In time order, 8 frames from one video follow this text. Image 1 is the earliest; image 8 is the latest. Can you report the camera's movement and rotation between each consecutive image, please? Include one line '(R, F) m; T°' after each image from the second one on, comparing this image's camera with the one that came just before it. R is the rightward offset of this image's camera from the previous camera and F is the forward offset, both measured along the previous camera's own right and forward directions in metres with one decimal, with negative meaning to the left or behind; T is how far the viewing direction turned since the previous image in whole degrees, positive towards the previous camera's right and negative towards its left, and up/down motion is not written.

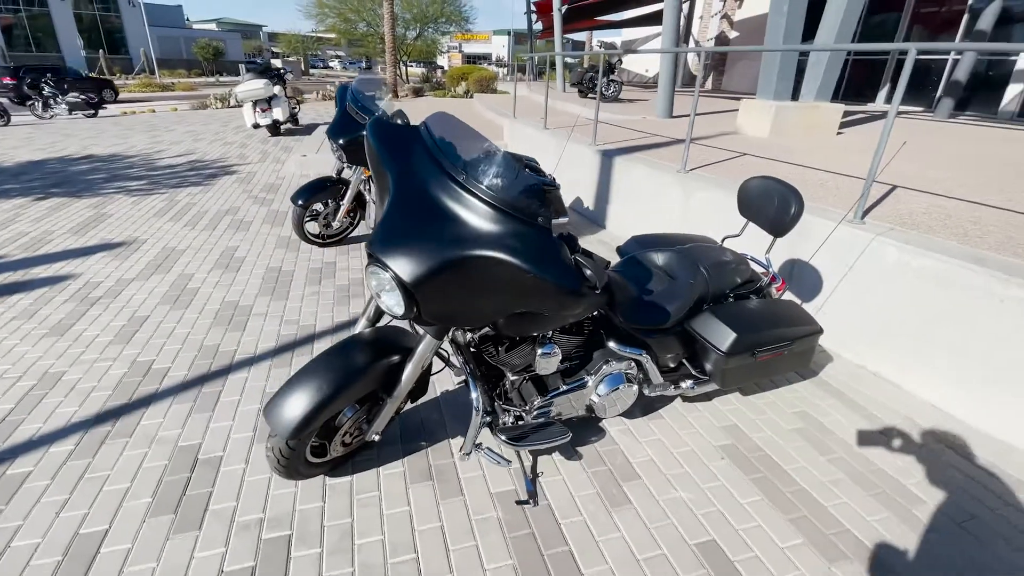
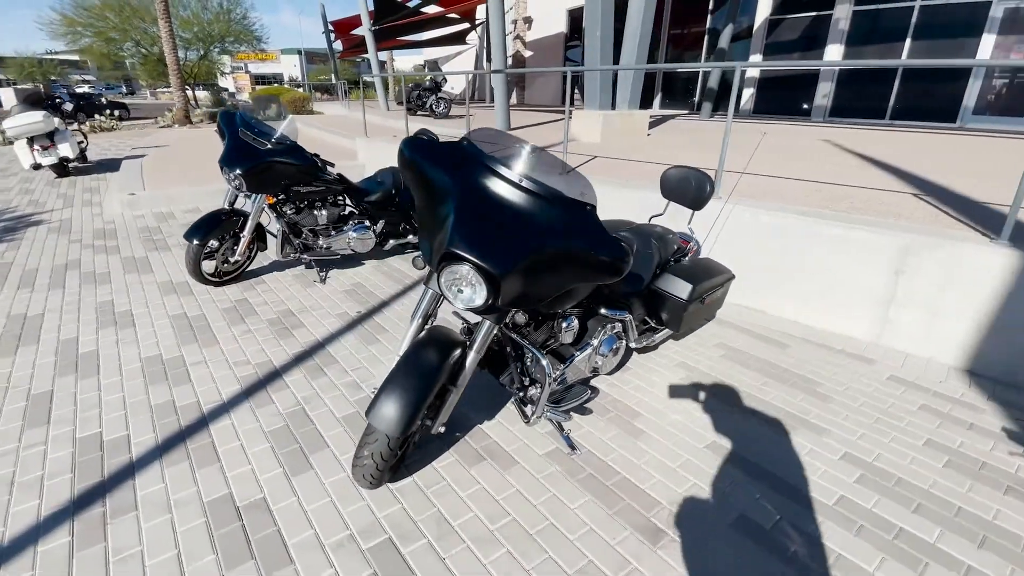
(-0.9, -0.2) m; +19°
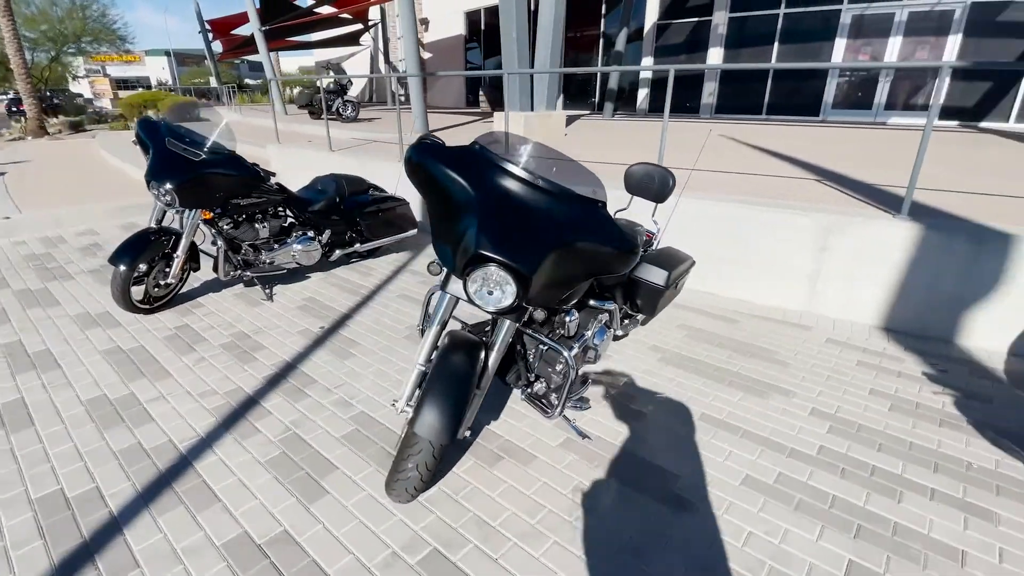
(-0.5, 0.0) m; +10°
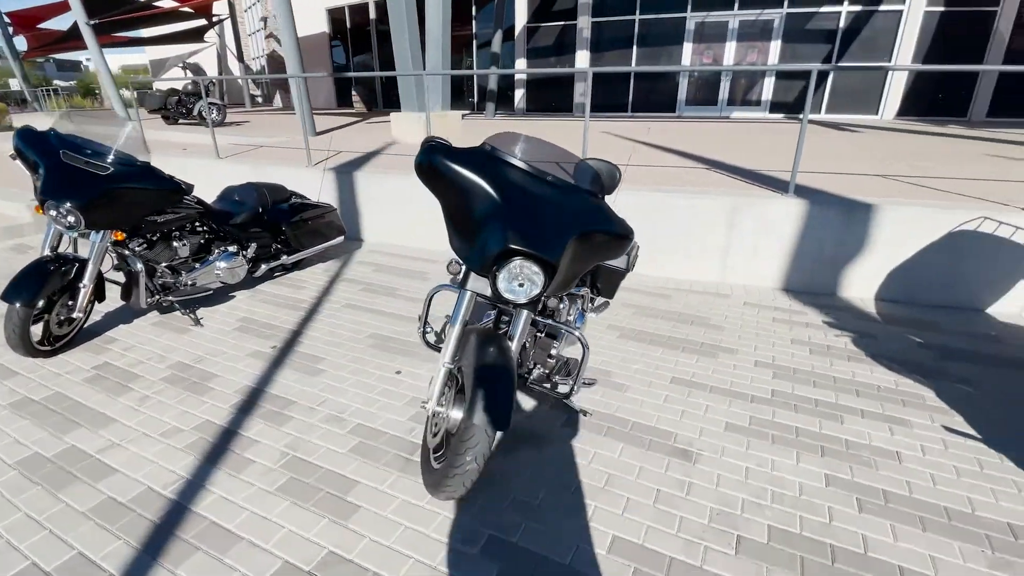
(-0.6, 0.0) m; +13°
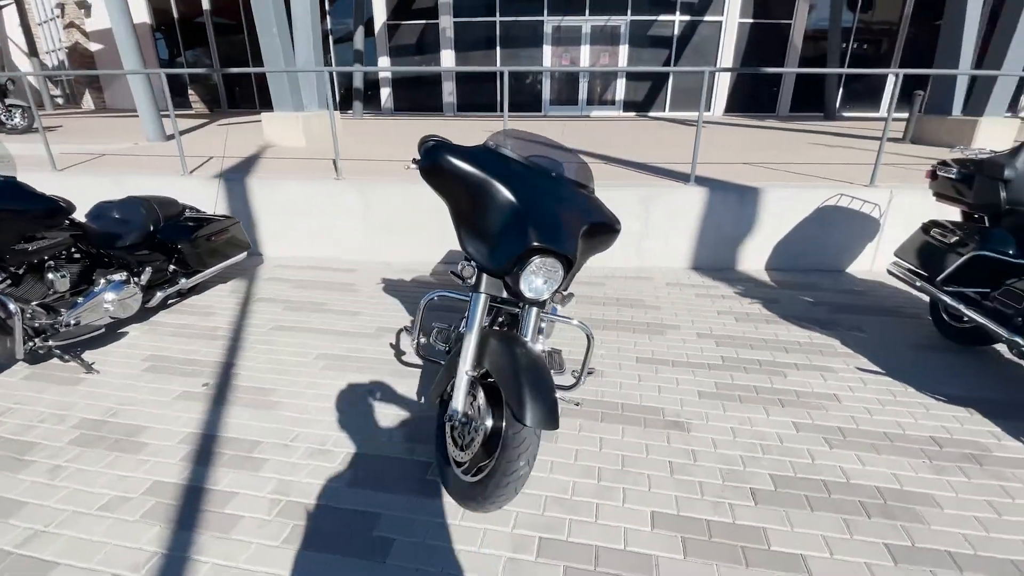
(-0.6, +0.1) m; +15°
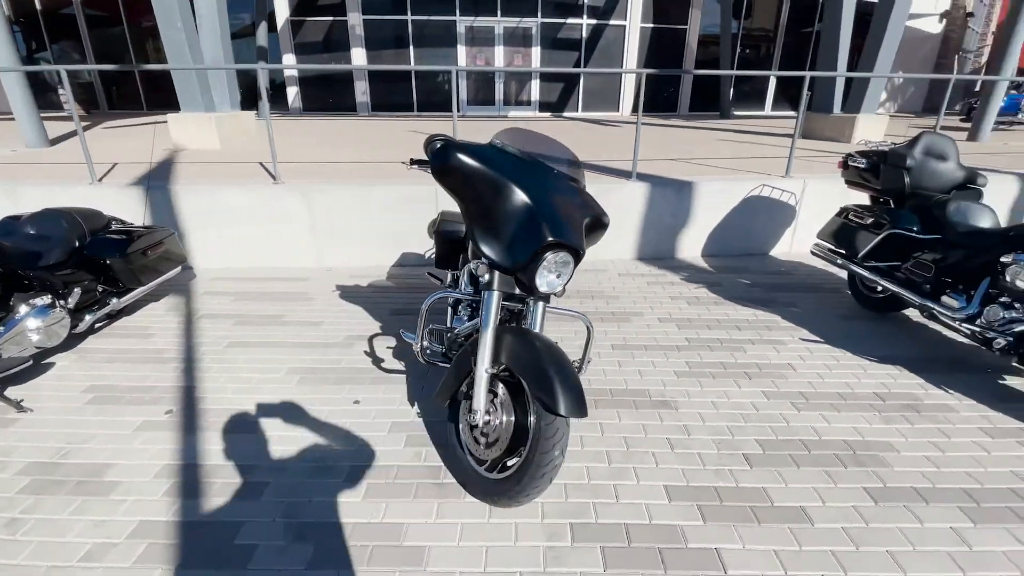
(-0.4, 0.0) m; +10°
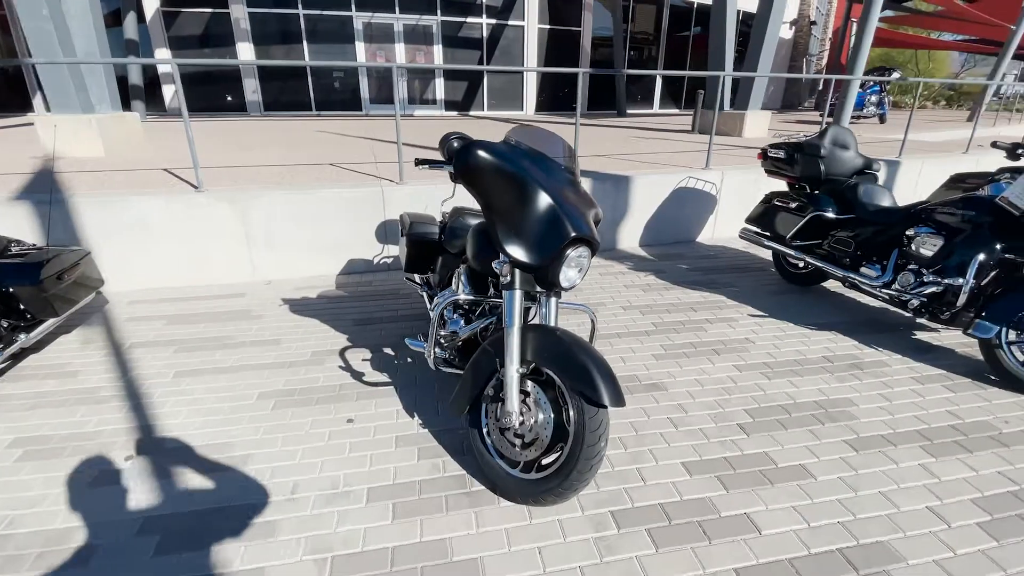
(-0.5, +0.1) m; +11°
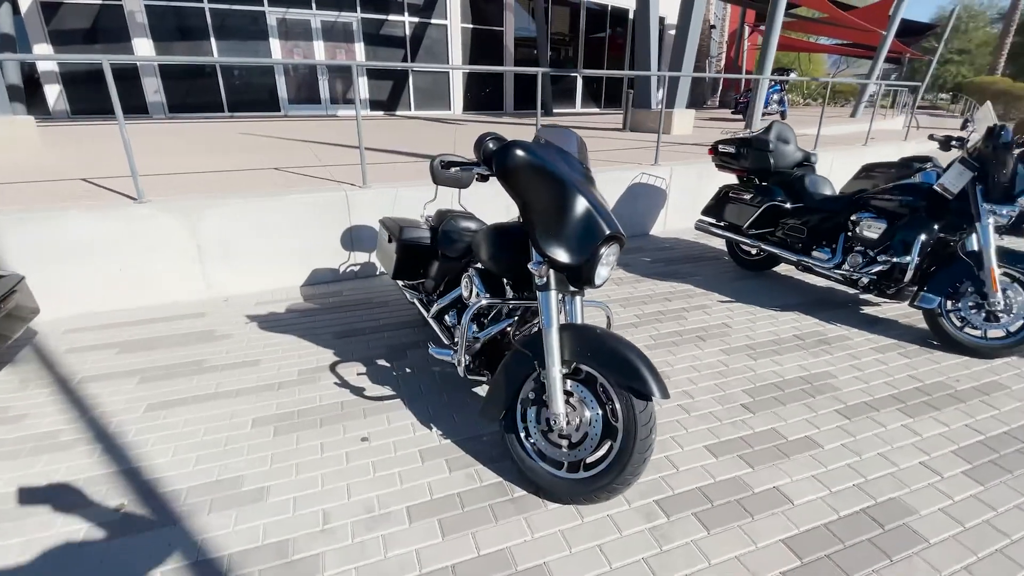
(-0.5, +0.1) m; +9°
